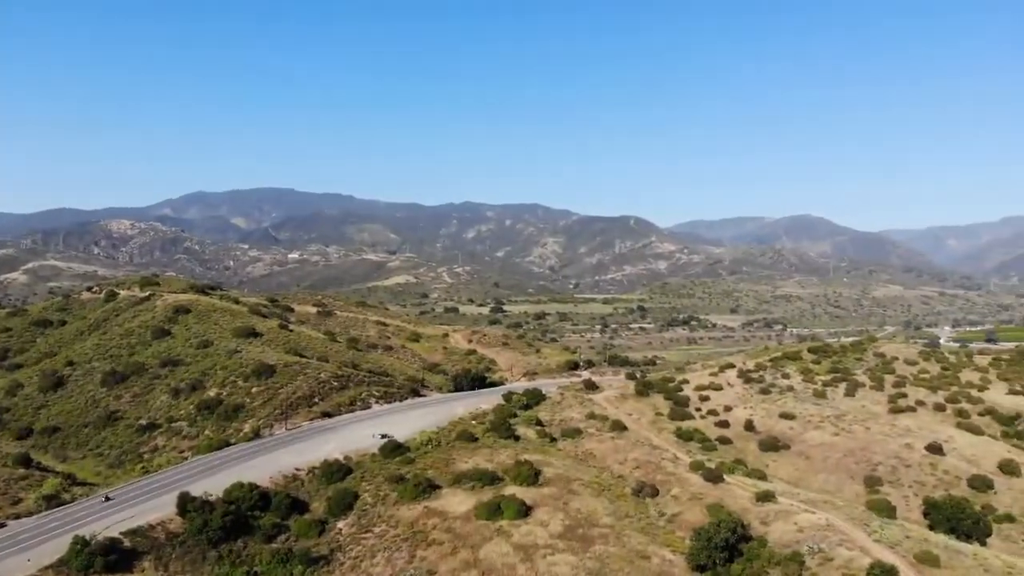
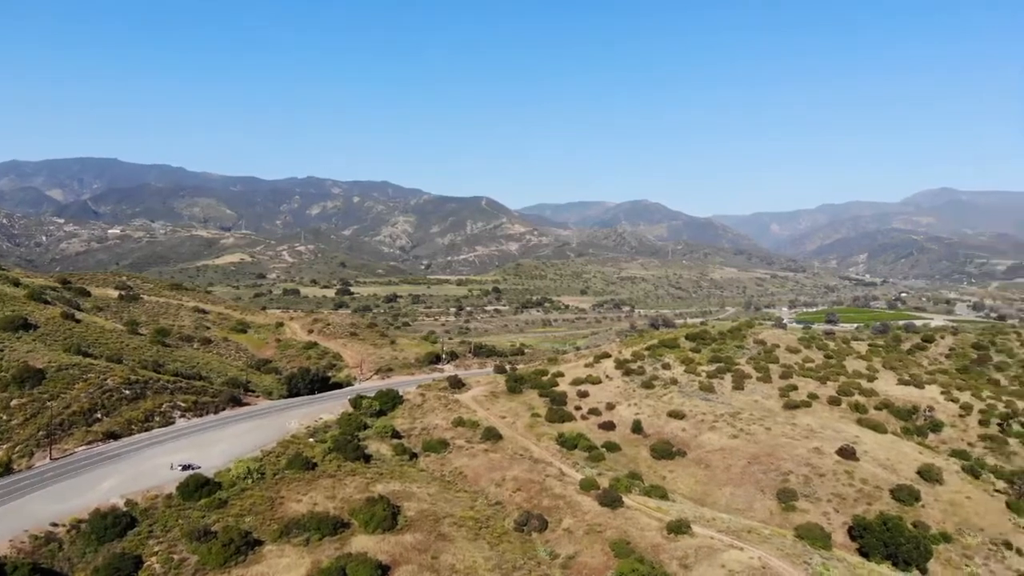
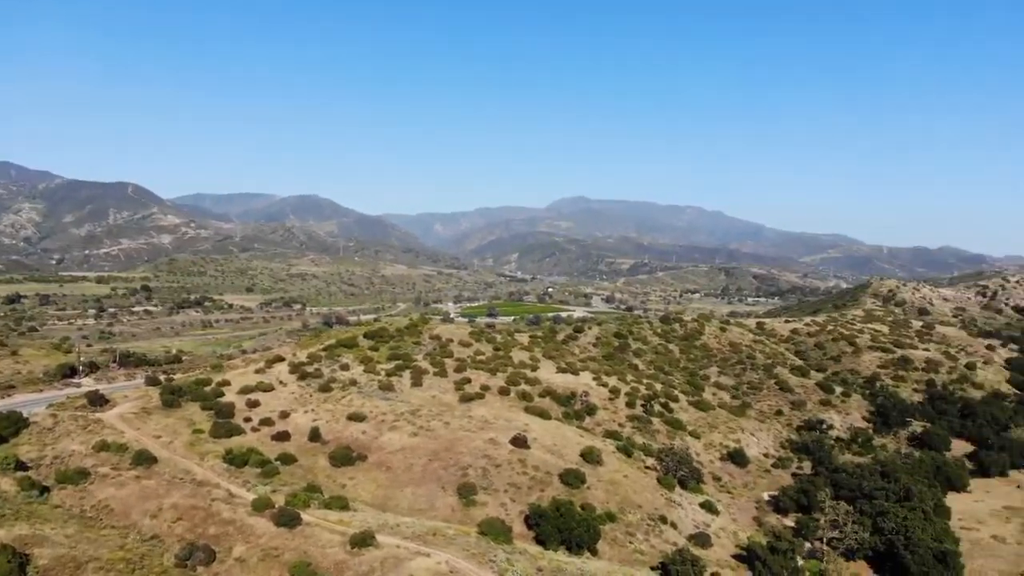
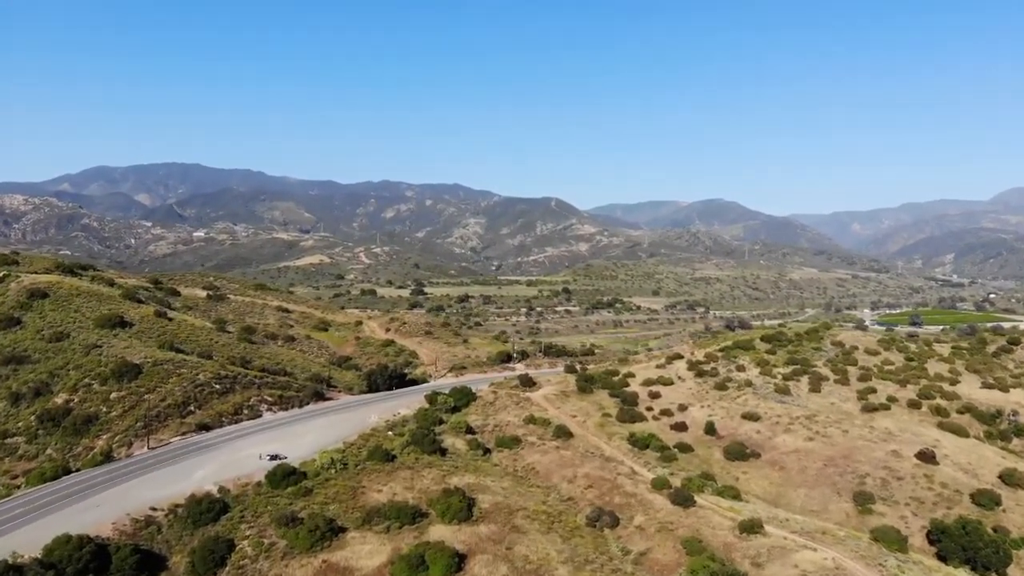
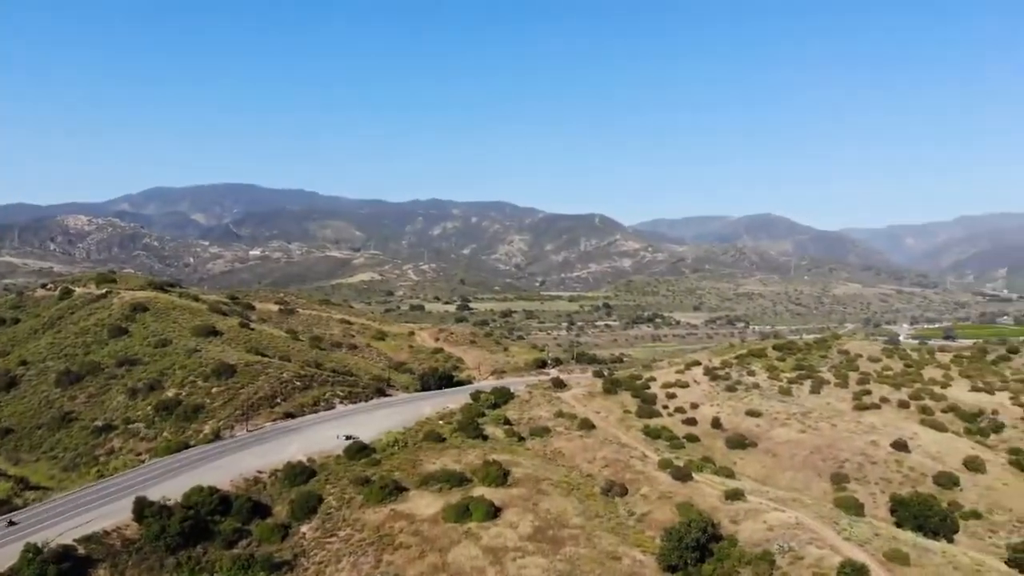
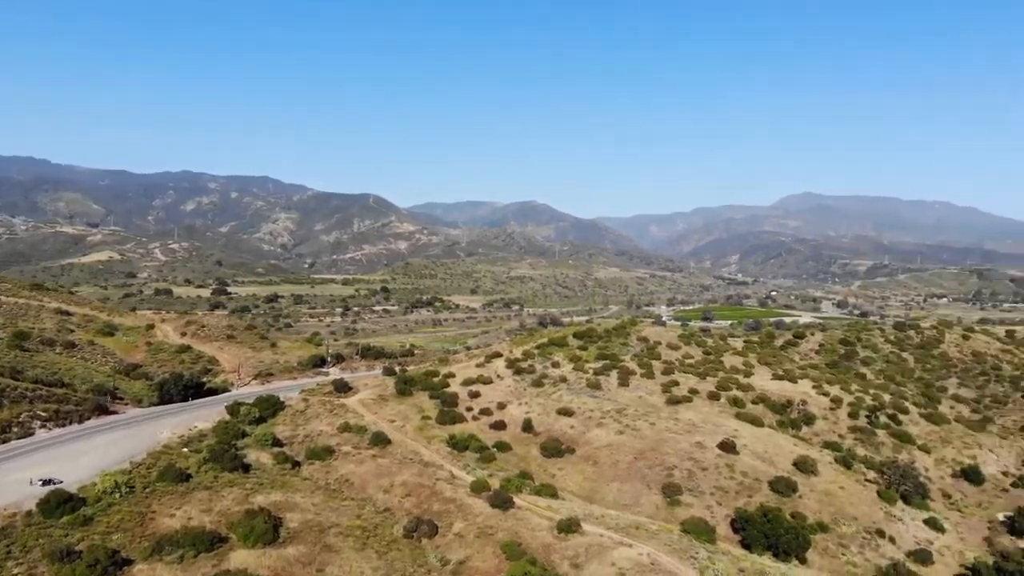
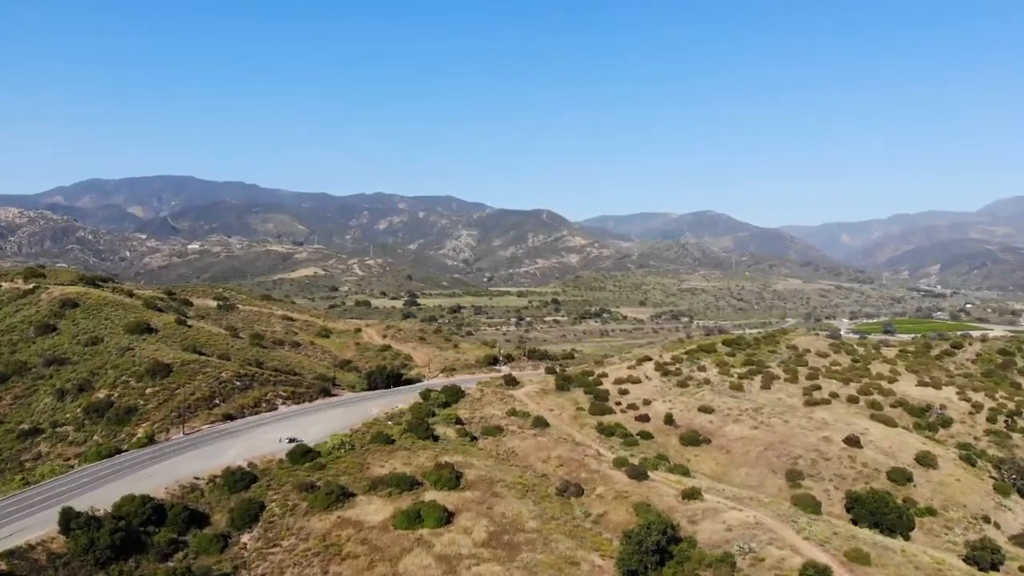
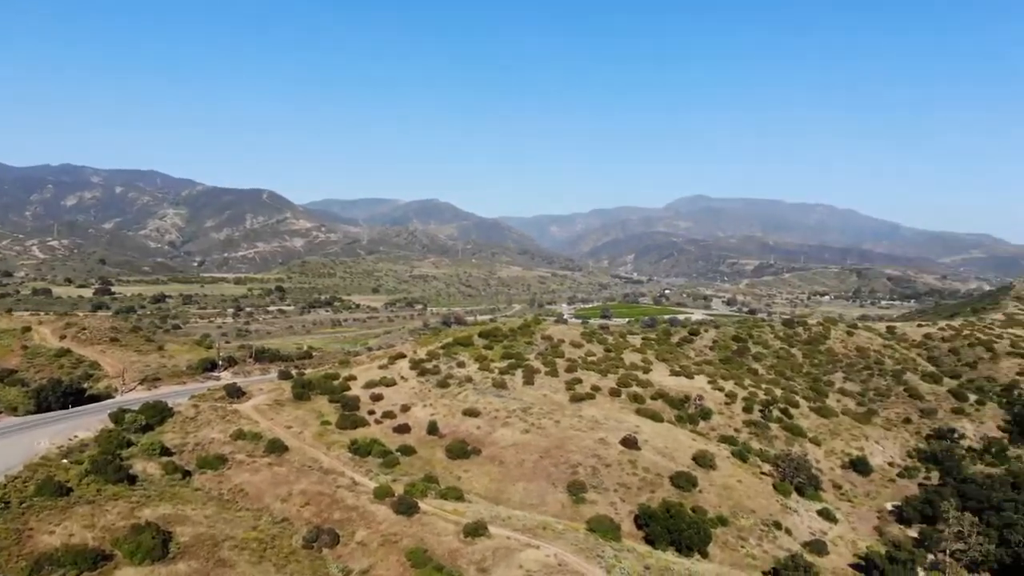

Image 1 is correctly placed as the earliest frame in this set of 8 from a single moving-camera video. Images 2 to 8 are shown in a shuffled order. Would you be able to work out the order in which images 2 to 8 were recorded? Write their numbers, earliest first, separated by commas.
5, 7, 4, 2, 6, 8, 3
